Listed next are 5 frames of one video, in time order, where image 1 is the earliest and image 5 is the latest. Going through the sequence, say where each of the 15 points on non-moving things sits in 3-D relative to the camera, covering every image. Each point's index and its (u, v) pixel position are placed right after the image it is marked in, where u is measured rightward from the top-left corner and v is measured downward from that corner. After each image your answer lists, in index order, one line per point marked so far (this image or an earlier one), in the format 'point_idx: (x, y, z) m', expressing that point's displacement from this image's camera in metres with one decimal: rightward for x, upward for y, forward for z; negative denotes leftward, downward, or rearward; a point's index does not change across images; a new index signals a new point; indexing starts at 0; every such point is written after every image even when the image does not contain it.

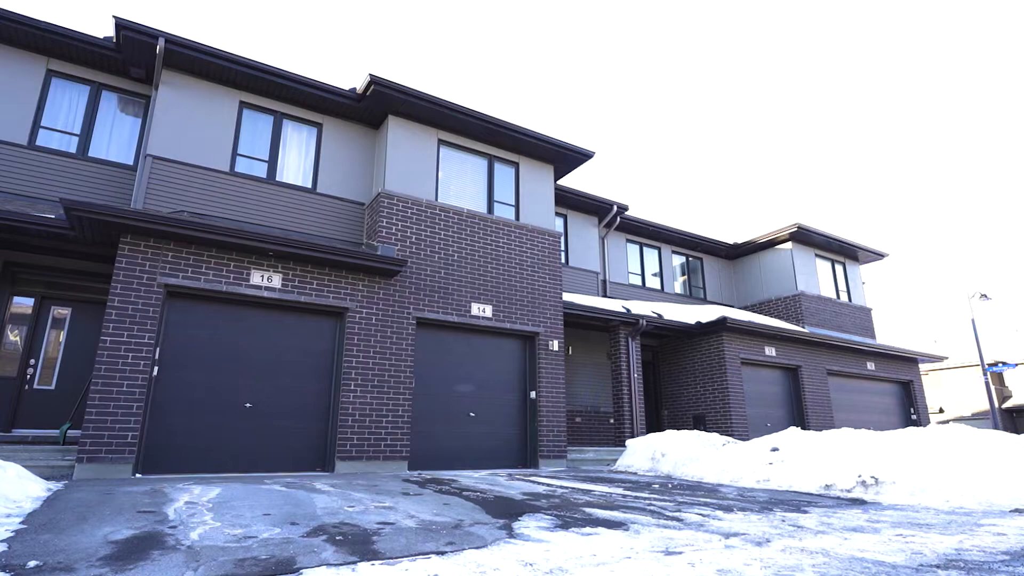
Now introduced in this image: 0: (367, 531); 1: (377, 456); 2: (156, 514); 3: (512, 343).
0: (-0.9, -1.5, +3.5) m
1: (-1.9, -2.4, +8.0) m
2: (-2.5, -1.6, +3.9) m
3: (0.0, -1.0, +10.0) m
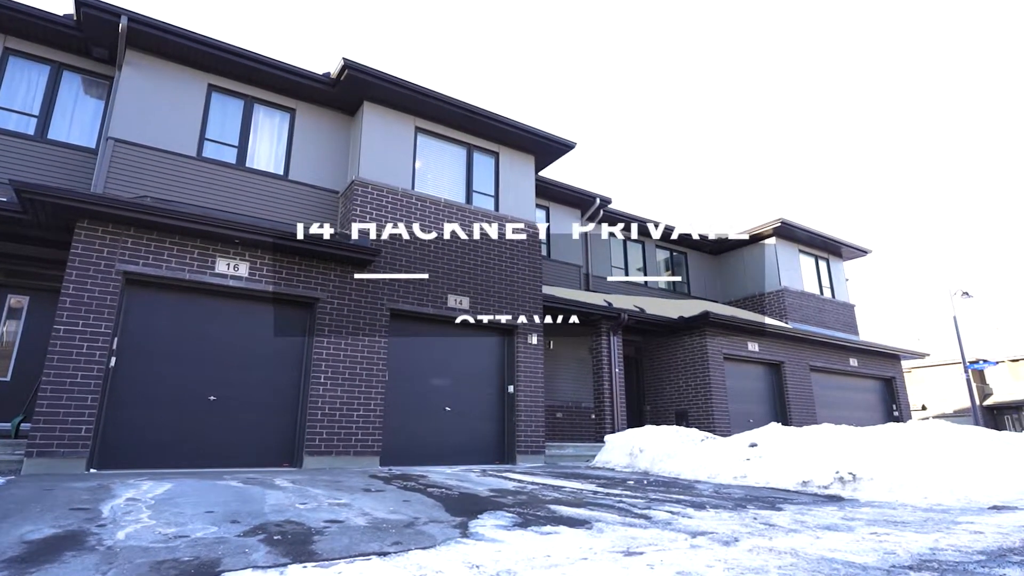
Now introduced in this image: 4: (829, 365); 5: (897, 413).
0: (-1.2, -1.4, +3.3) m
1: (-2.3, -2.3, +7.8) m
2: (-2.8, -1.5, +3.7) m
3: (-0.4, -0.9, +9.8) m
4: (+8.2, -2.0, +14.4) m
5: (+10.8, -3.6, +15.7) m
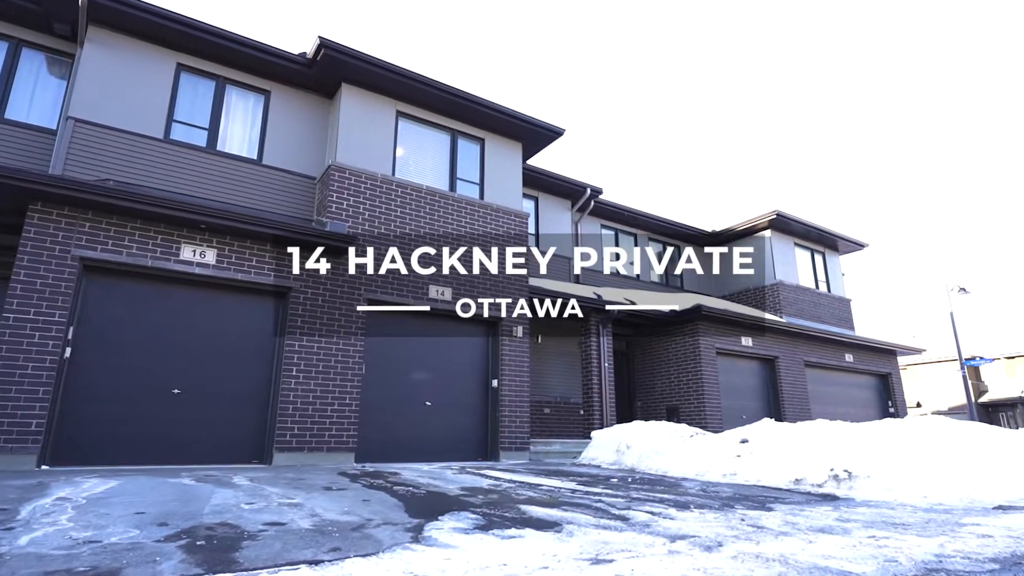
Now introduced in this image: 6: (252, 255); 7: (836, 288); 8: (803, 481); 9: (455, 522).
0: (-1.4, -1.3, +2.9) m
1: (-2.6, -2.1, +7.4) m
2: (-3.0, -1.3, +3.3) m
3: (-0.6, -0.7, +9.4) m
4: (+7.9, -1.9, +14.1) m
5: (+10.5, -3.4, +15.4) m
6: (-3.5, +0.4, +7.5) m
7: (+9.5, 0.0, +16.3) m
8: (+2.9, -1.9, +5.5) m
9: (-0.3, -1.4, +3.3) m
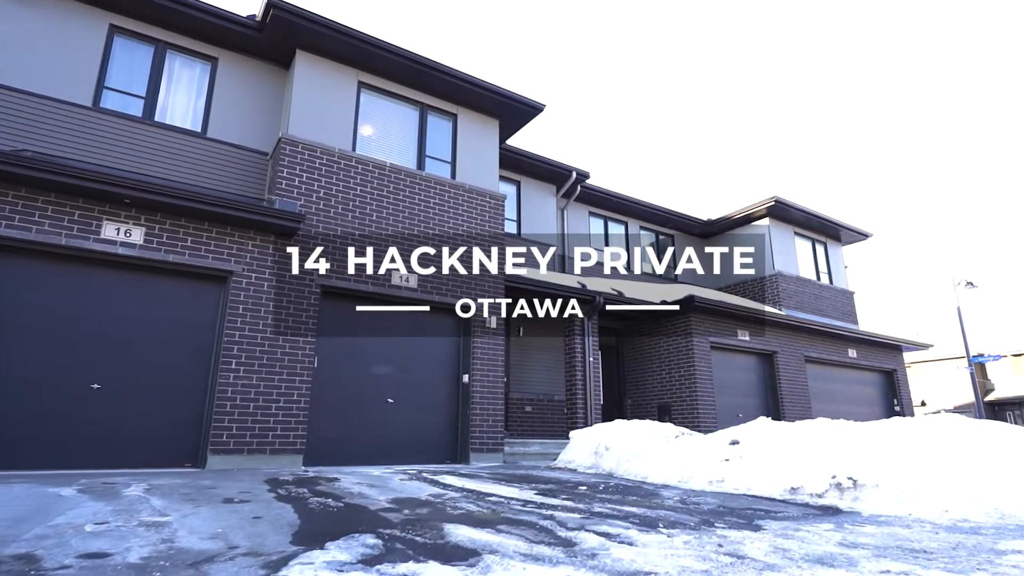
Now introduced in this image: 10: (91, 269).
0: (-1.9, -1.1, +2.2) m
1: (-3.0, -1.9, +6.7) m
2: (-3.5, -1.1, +2.5) m
3: (-1.1, -0.5, +8.6) m
4: (+7.5, -1.6, +13.3) m
5: (+10.1, -3.2, +14.6) m
6: (-3.9, +0.6, +6.8) m
7: (+9.1, +0.2, +15.5) m
8: (+2.5, -1.7, +4.7) m
9: (-0.8, -1.2, +2.5) m
10: (-4.8, +0.2, +6.3) m
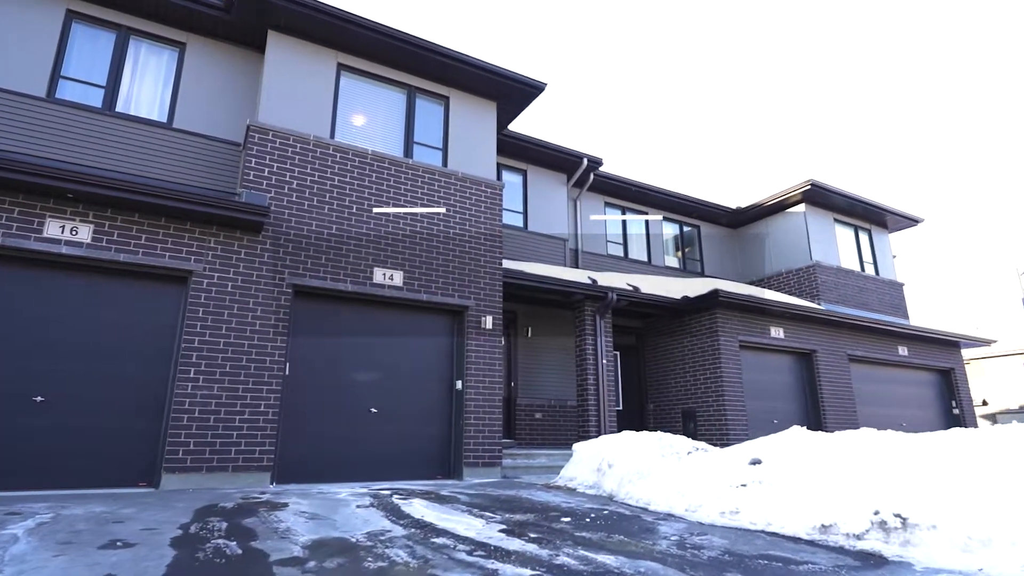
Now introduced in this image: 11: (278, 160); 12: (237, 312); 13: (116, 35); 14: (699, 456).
0: (-2.3, -1.1, +1.5) m
1: (-3.1, -1.9, +6.1) m
2: (-3.9, -1.2, +2.0) m
3: (-1.1, -0.5, +7.9) m
4: (+7.8, -1.4, +12.0) m
5: (+10.5, -2.9, +13.1) m
6: (-4.1, +0.6, +6.2) m
7: (+9.5, +0.5, +14.1) m
8: (+2.2, -1.6, +3.8) m
9: (-1.2, -1.2, +1.8) m
10: (-5.0, +0.2, +5.8) m
11: (-3.0, +1.6, +7.1) m
12: (-3.2, -0.3, +6.5) m
13: (-5.1, +3.3, +7.2) m
14: (+1.9, -1.7, +5.7) m
